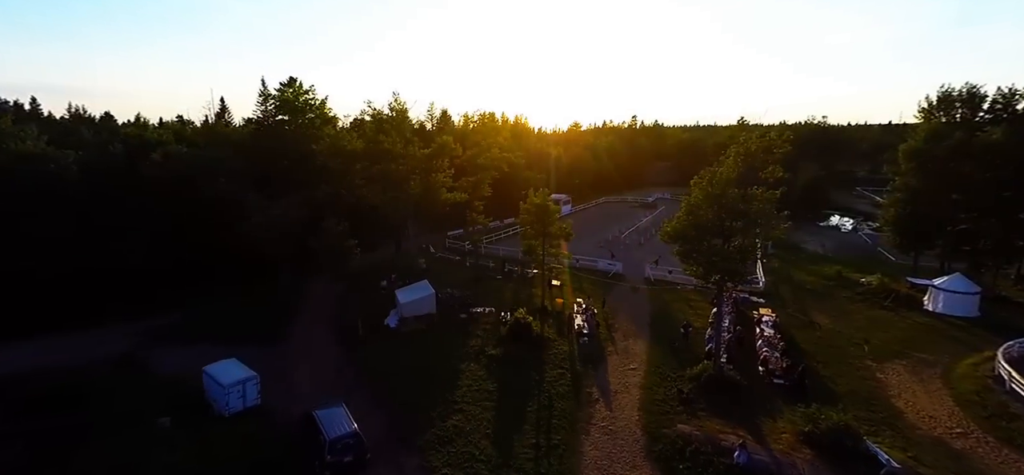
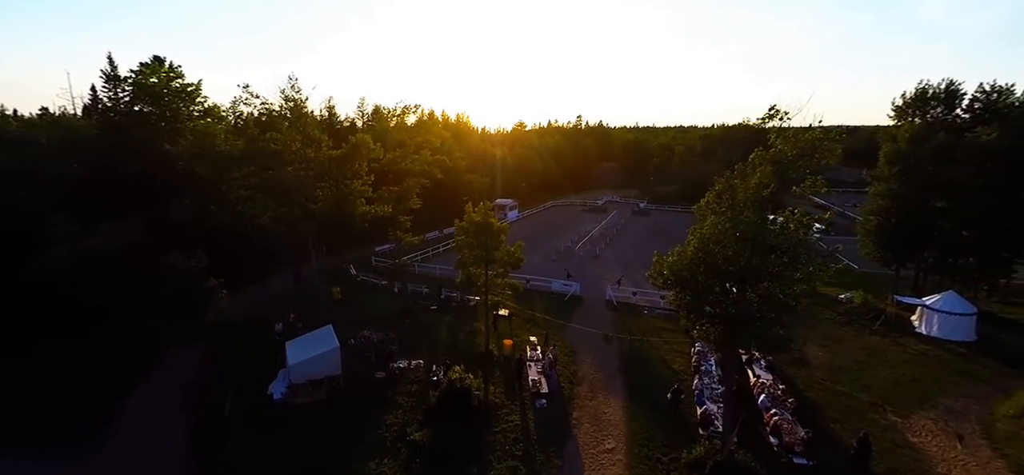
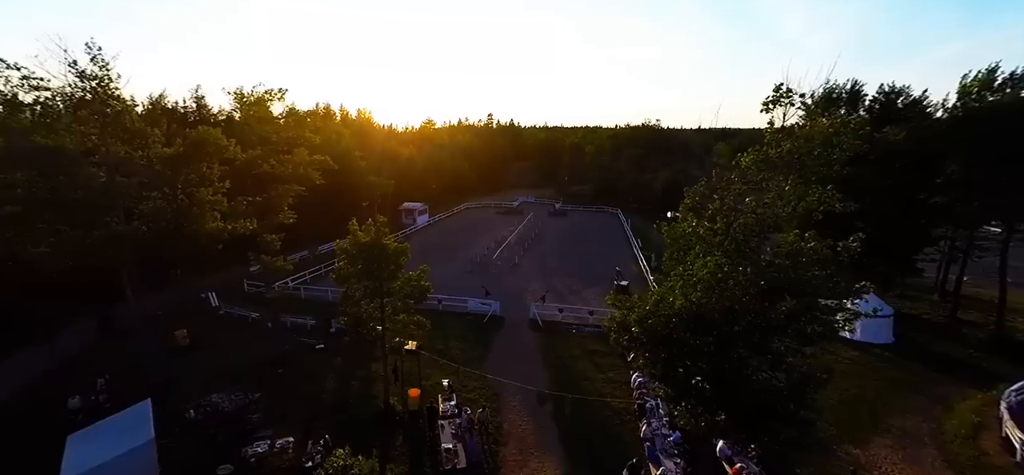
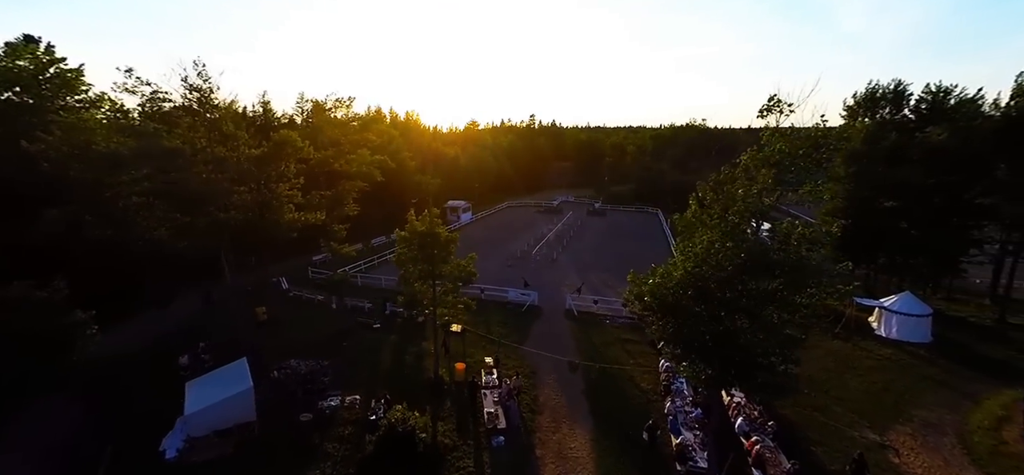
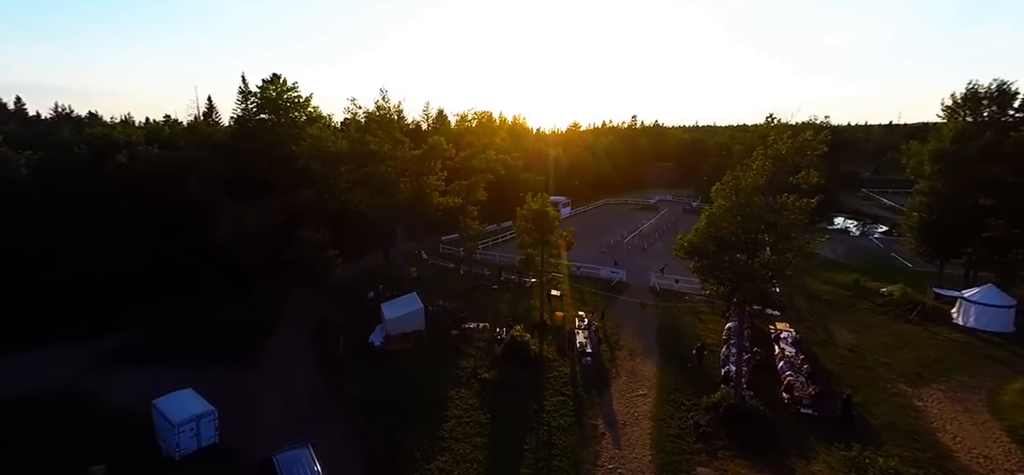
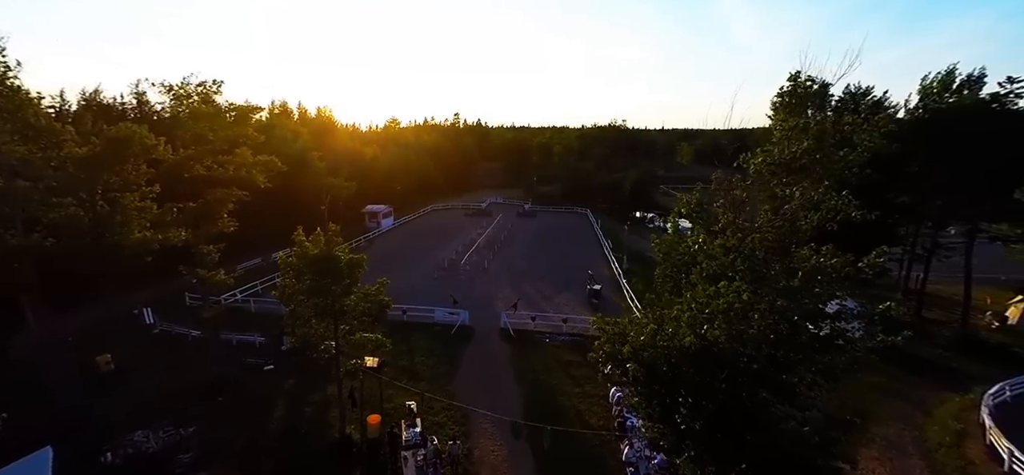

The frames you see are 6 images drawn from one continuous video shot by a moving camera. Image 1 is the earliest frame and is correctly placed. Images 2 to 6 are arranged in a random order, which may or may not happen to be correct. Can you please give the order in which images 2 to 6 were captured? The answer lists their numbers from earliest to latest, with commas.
5, 2, 4, 3, 6
